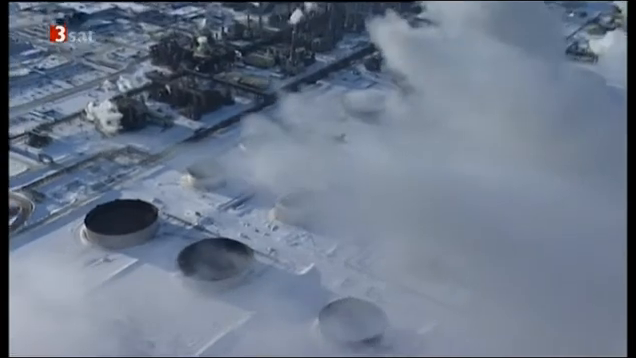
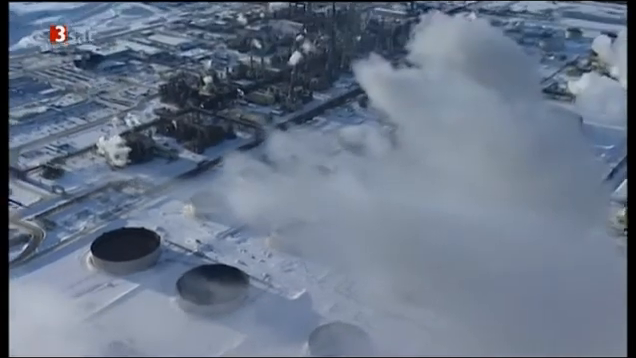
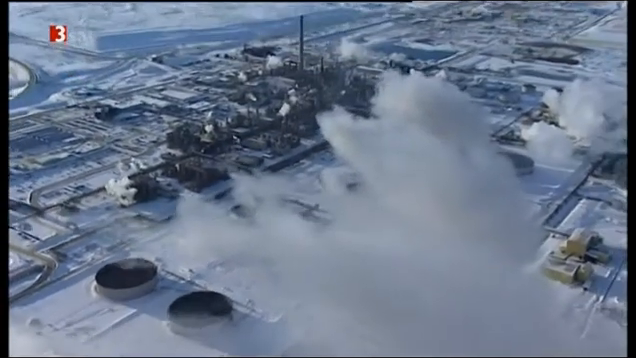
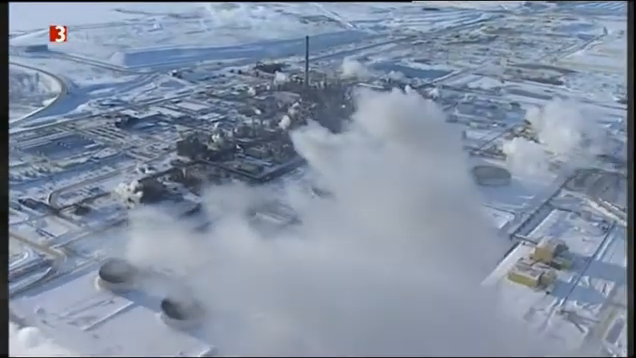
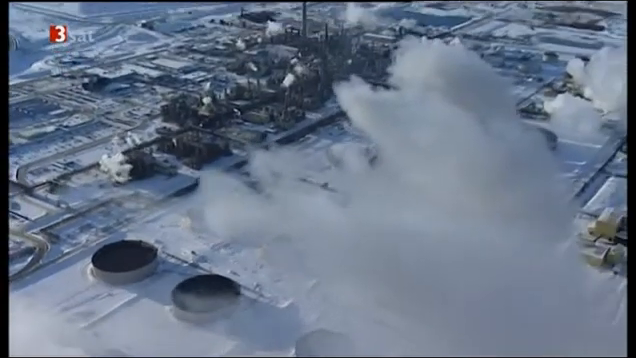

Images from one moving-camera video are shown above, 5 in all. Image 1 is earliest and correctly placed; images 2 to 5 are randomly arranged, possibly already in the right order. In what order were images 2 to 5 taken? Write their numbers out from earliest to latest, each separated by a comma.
2, 5, 3, 4
